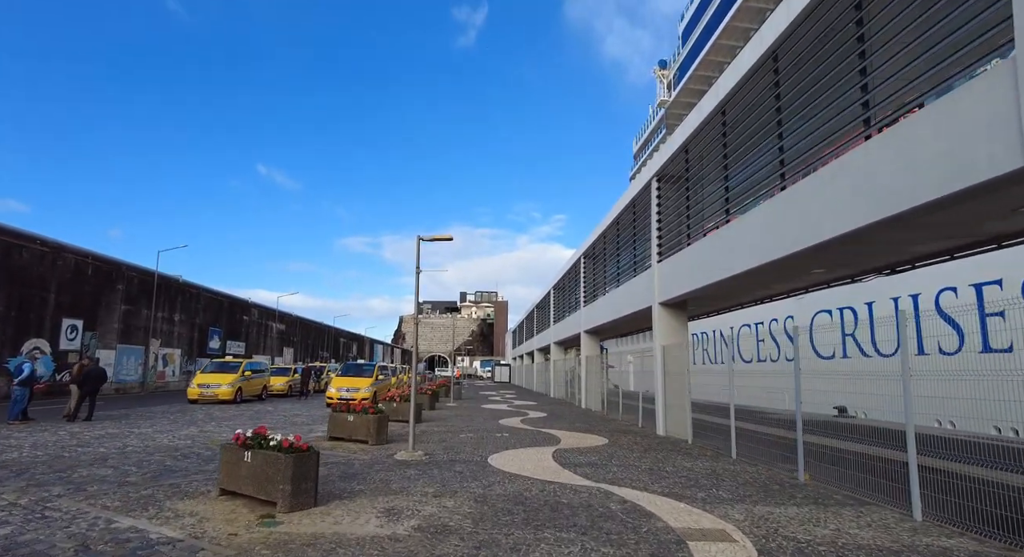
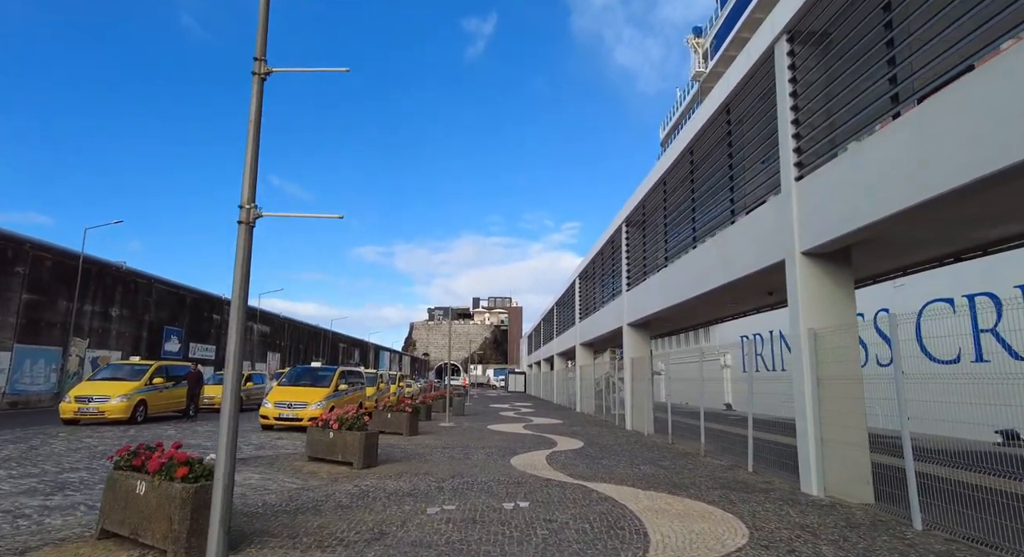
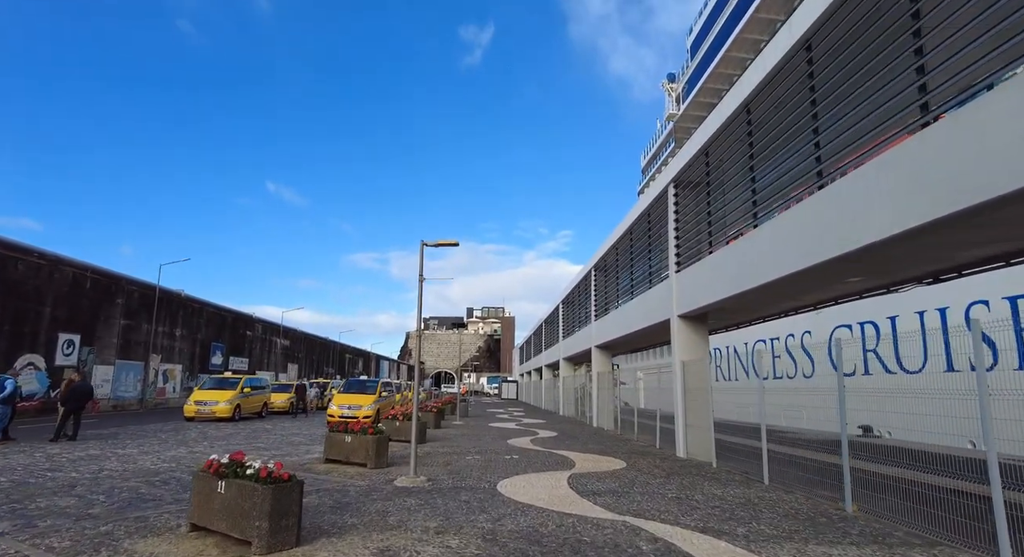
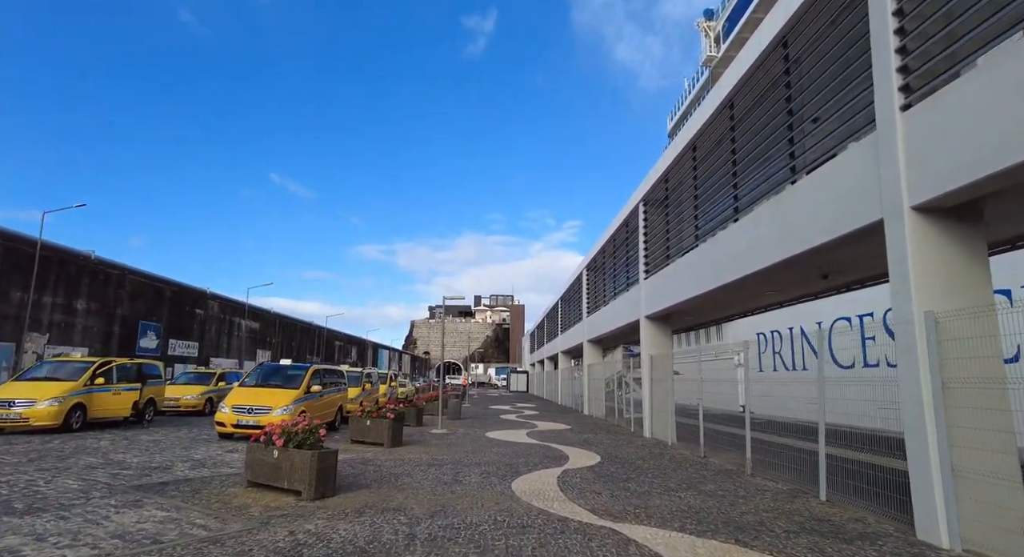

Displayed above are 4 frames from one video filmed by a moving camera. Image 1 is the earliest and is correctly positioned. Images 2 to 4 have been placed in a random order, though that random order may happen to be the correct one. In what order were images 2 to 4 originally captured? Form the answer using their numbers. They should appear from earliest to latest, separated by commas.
3, 2, 4
